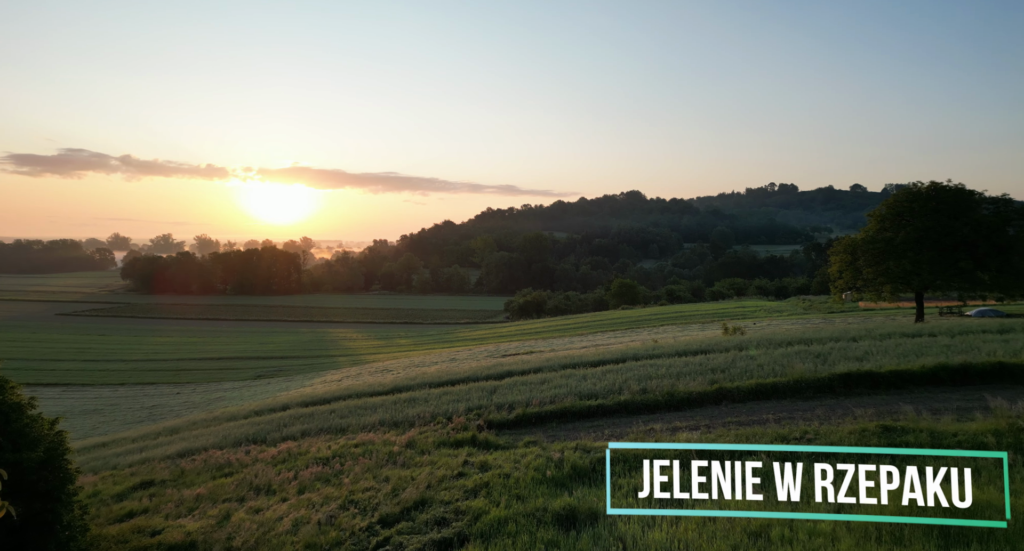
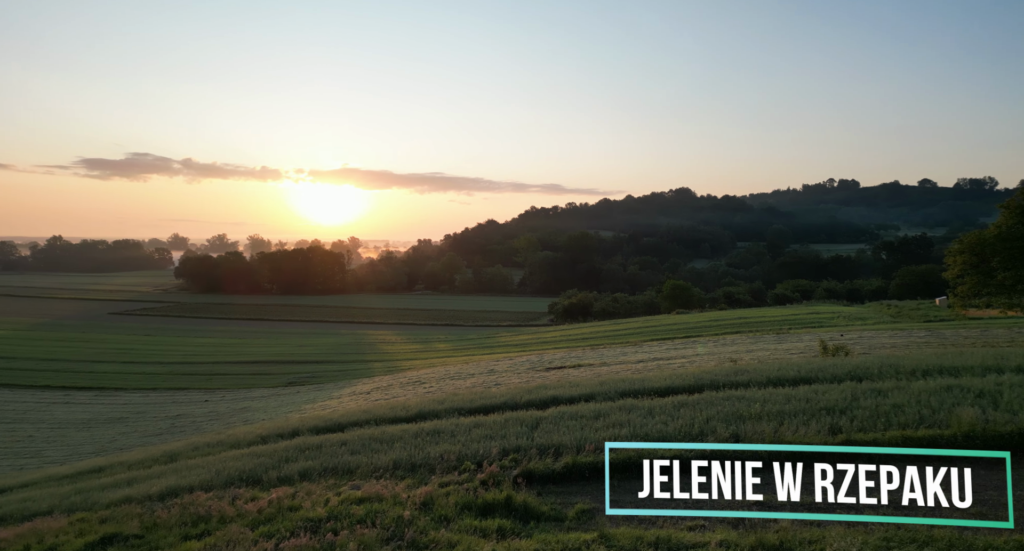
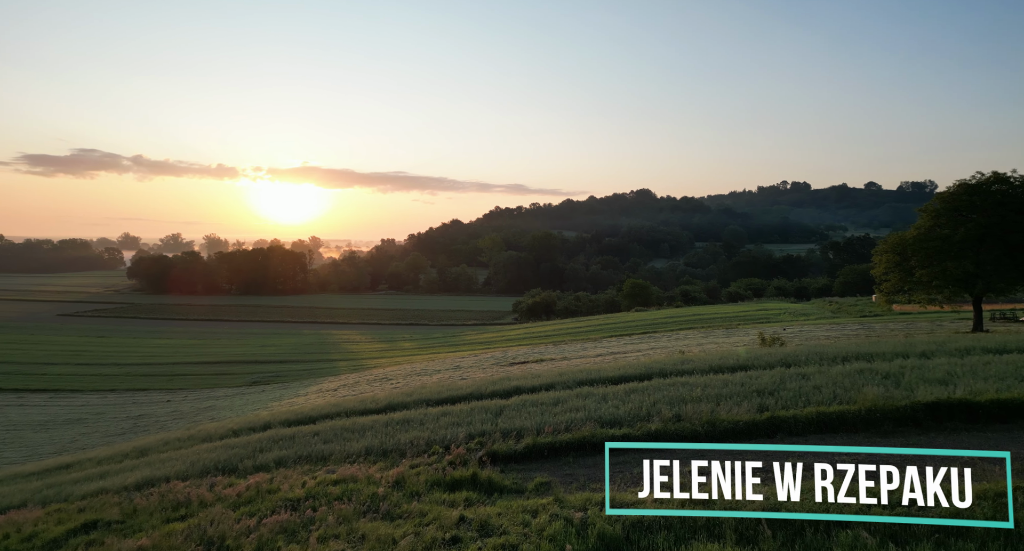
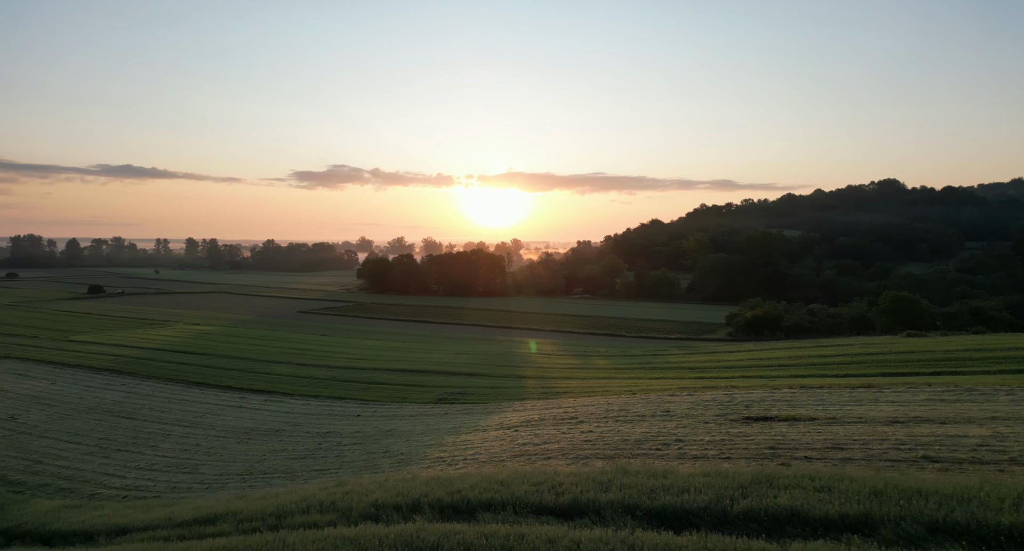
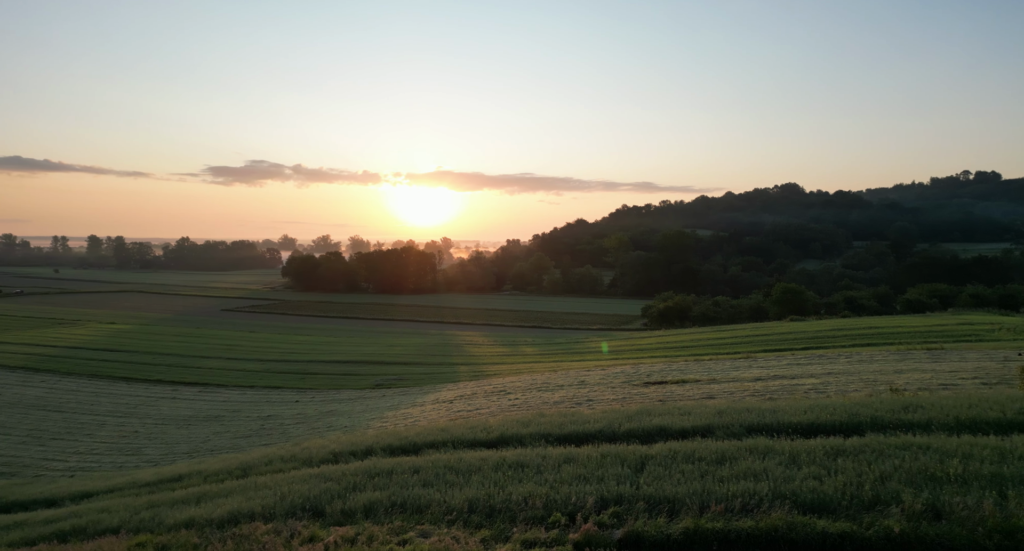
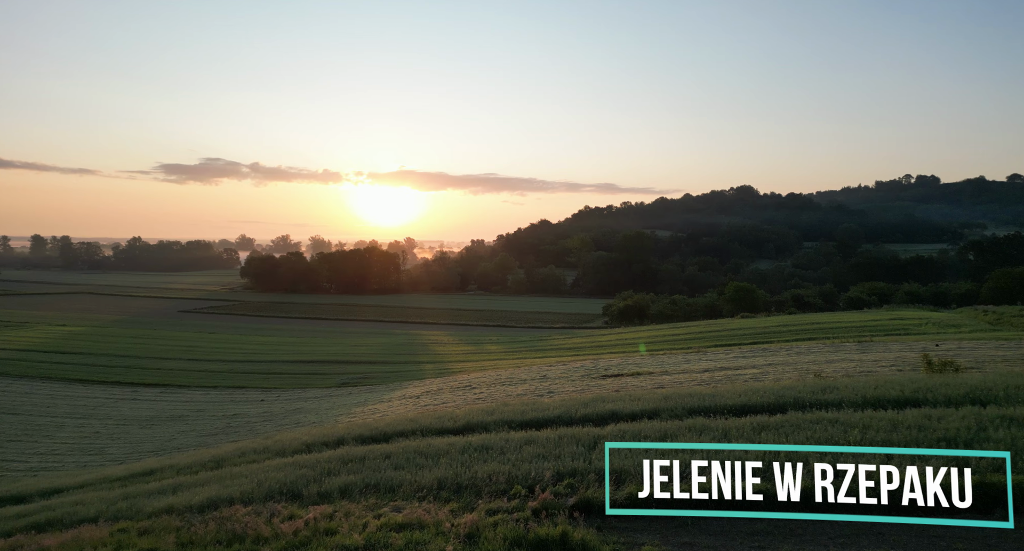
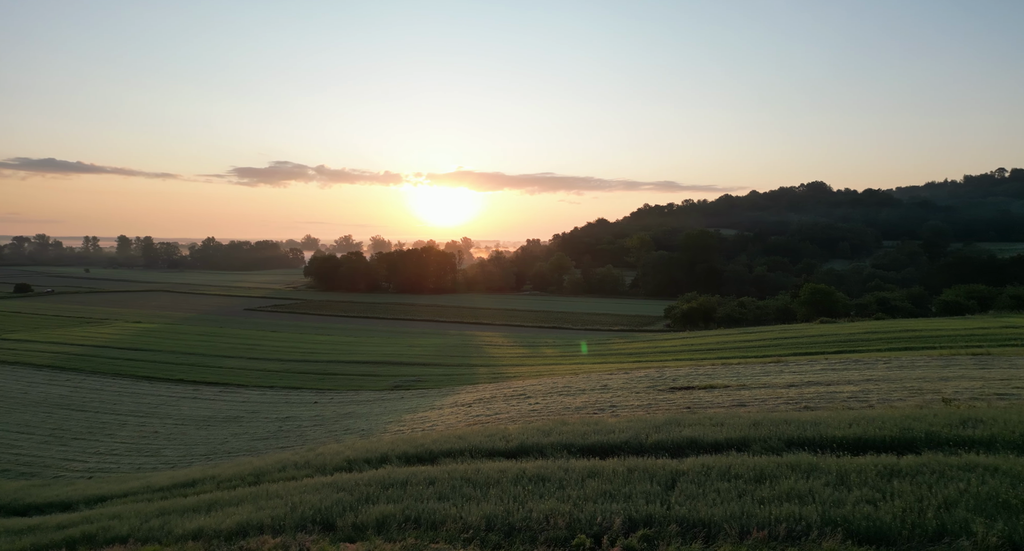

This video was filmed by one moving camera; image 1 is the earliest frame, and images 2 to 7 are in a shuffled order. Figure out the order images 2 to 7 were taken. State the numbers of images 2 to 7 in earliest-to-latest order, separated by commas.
3, 2, 6, 5, 7, 4
